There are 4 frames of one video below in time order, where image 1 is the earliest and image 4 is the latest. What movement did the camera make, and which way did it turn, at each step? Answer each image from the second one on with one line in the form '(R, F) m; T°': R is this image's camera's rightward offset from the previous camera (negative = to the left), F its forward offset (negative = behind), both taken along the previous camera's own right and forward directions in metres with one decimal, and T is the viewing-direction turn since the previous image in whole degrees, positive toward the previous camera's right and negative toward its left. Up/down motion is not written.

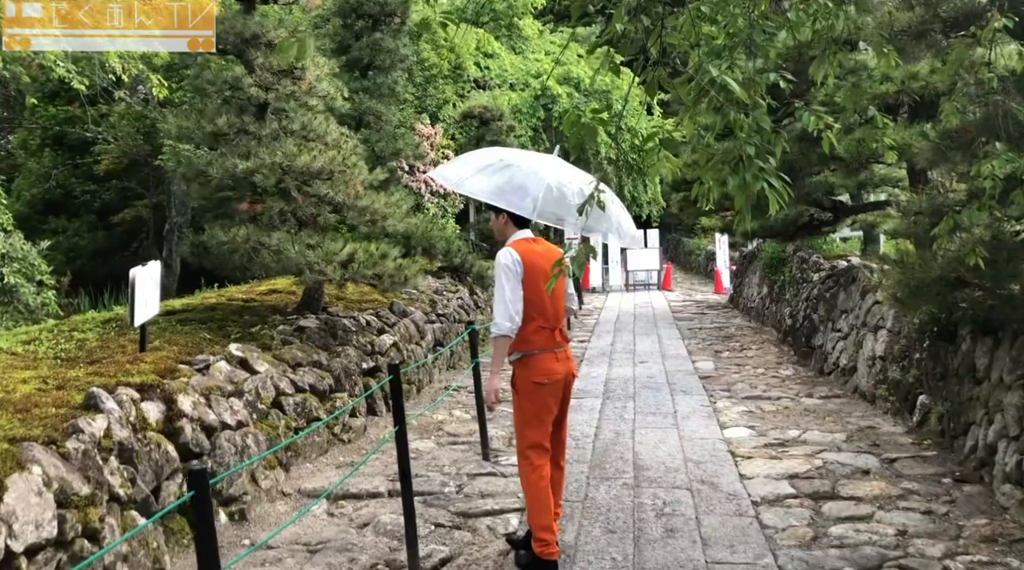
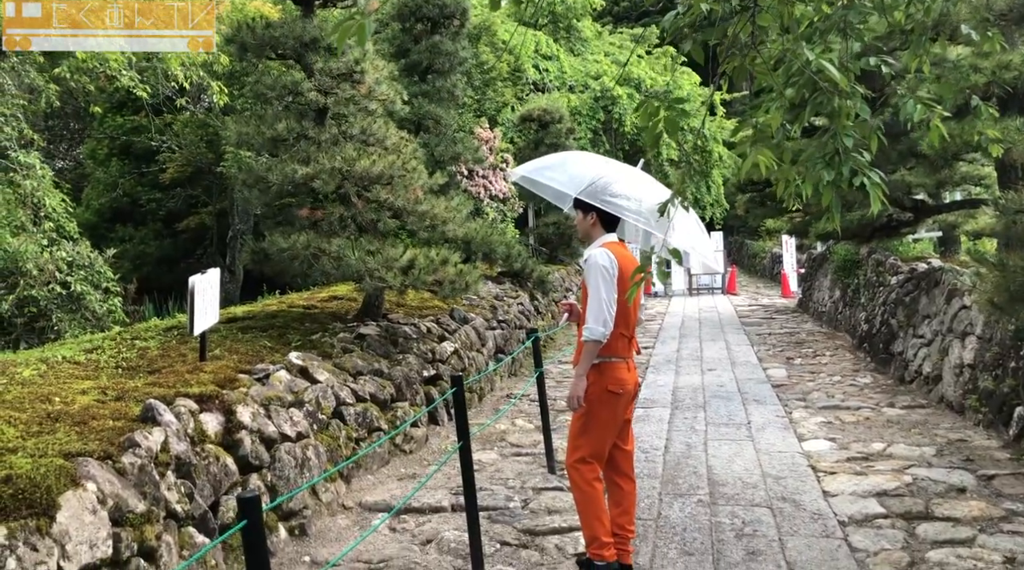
(-0.1, +0.2) m; -3°
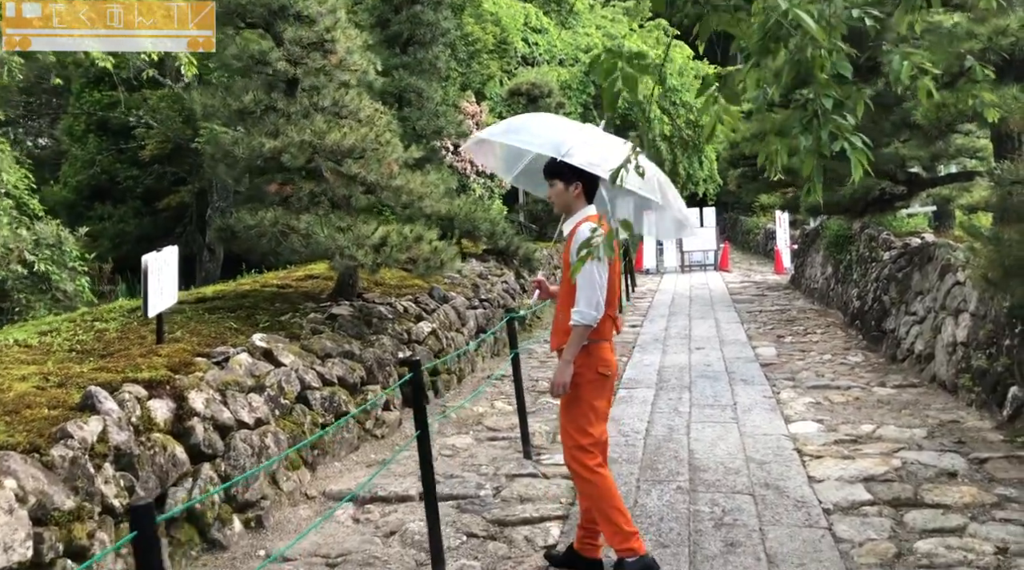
(+0.2, +0.3) m; 0°
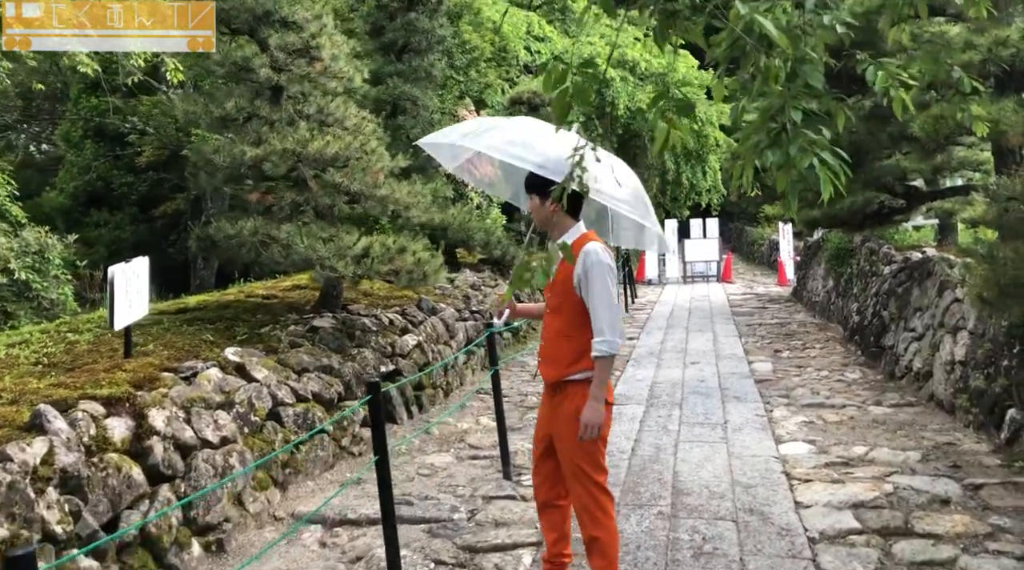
(+0.2, +0.2) m; -1°
